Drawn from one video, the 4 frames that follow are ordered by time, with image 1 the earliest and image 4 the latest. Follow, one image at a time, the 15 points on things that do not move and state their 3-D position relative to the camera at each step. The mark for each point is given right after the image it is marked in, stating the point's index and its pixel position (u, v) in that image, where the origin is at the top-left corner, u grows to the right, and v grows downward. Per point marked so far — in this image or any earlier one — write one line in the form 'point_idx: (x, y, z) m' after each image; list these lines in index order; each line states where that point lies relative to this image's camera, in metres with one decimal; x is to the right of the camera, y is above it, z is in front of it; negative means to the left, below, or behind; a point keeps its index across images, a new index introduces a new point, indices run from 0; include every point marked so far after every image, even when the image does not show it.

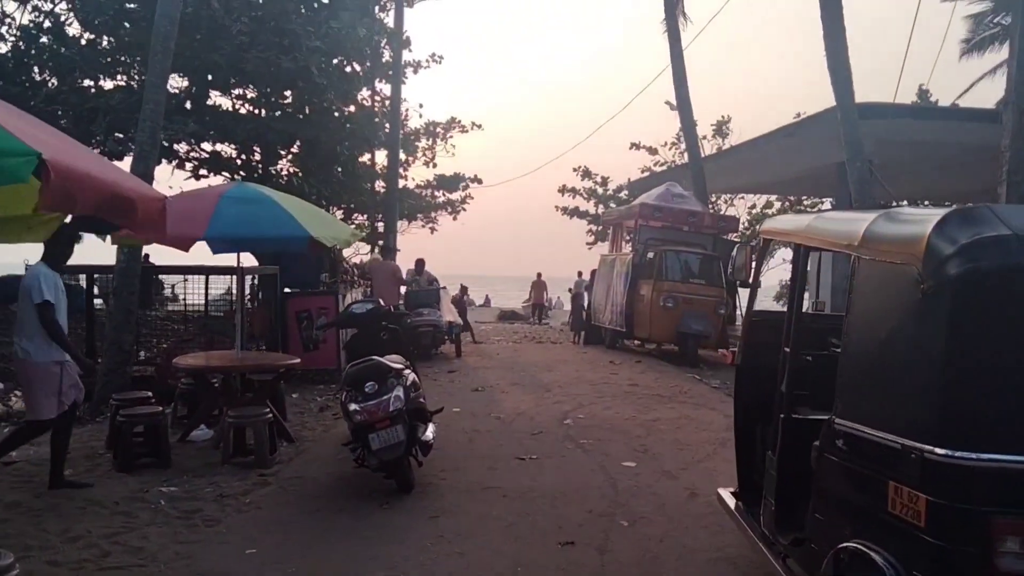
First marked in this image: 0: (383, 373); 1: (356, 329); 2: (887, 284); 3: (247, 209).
0: (-0.6, -0.4, +6.1) m
1: (-0.9, -0.2, +7.4) m
2: (+0.9, 0.0, +2.9) m
3: (-1.7, +0.5, +7.7) m
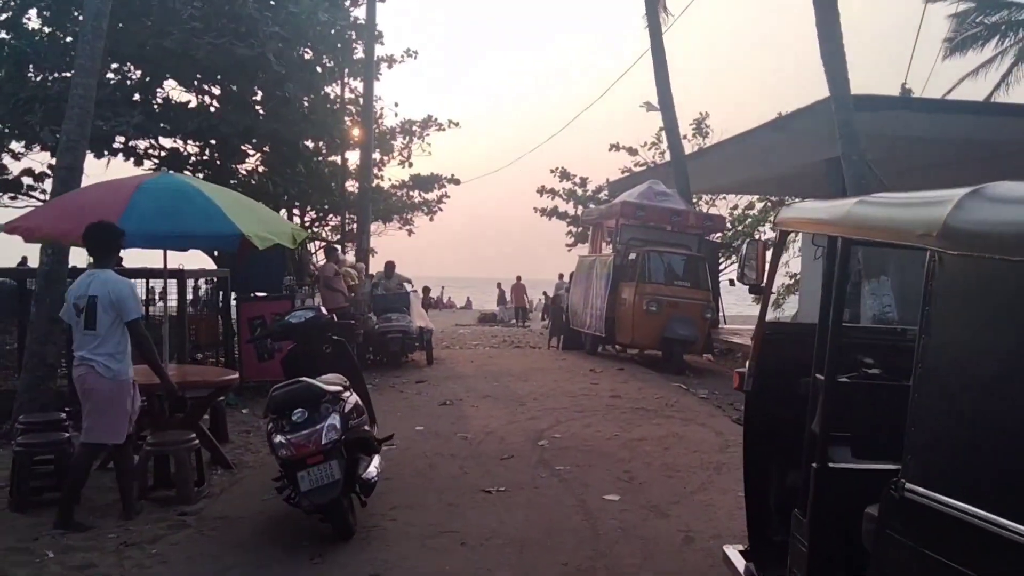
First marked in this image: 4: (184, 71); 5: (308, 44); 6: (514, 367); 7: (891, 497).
0: (-0.8, -0.5, +5.1) m
1: (-1.1, -0.3, +6.4) m
2: (+0.8, 0.0, +2.0) m
3: (-1.9, +0.5, +6.7) m
4: (-3.6, +2.4, +13.7) m
5: (-2.4, +2.8, +14.4) m
6: (0.0, -0.8, +12.7) m
7: (+0.7, -0.4, +2.3) m
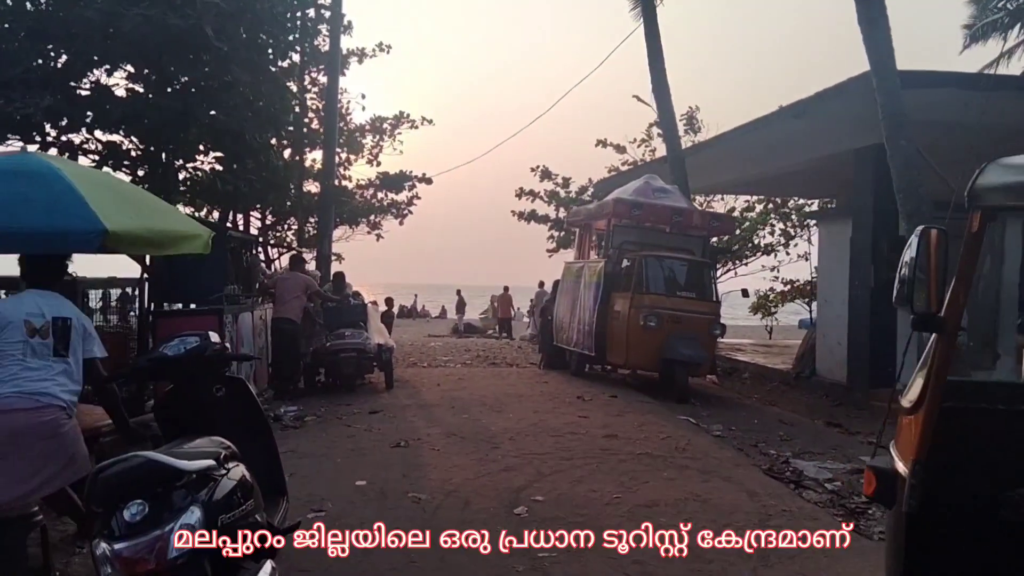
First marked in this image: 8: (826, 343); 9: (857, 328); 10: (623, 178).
0: (-0.9, -0.5, +3.2) m
1: (-1.3, -0.3, +4.5) m
2: (+0.7, 0.0, +0.1) m
3: (-2.0, +0.4, +4.8) m
4: (-3.9, +2.3, +11.7) m
5: (-2.6, +2.7, +12.4) m
6: (-0.2, -0.9, +10.8) m
7: (+0.6, -0.4, +0.4) m
8: (+3.2, -0.6, +12.5) m
9: (+3.2, -0.4, +11.4) m
10: (+1.7, +1.6, +18.2) m
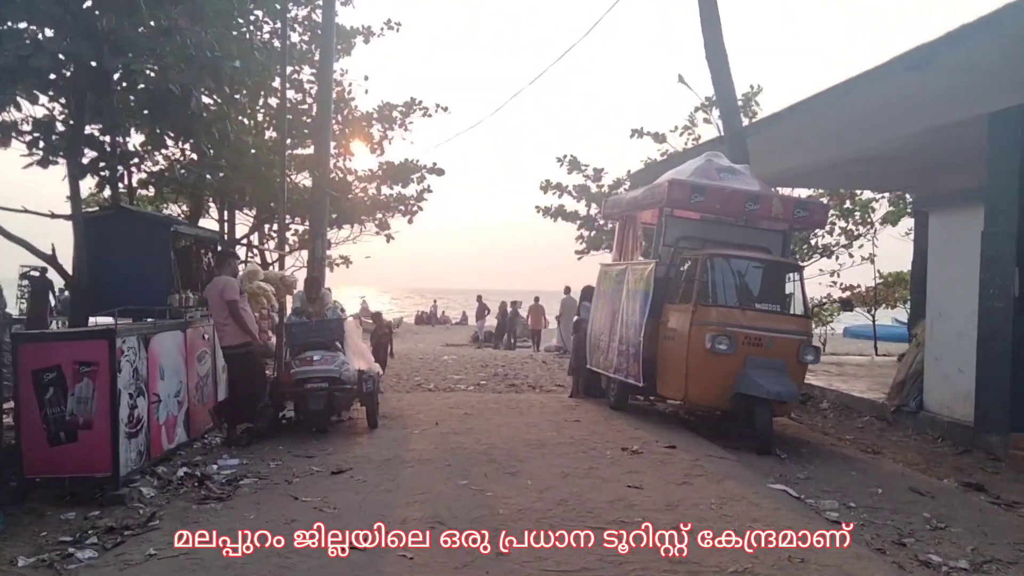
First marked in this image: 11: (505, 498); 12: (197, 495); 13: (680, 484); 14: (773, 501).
0: (-0.9, -0.5, +0.4) m
1: (-1.3, -0.4, +1.8) m
2: (+0.6, -0.1, -2.6) m
3: (-2.0, +0.4, +2.0) m
4: (-3.7, +2.2, +9.1) m
5: (-2.4, +2.7, +9.7) m
6: (-0.1, -1.0, +8.0) m
7: (+0.6, -0.5, -2.4) m
8: (+3.4, -0.6, +9.6) m
9: (+3.4, -0.5, +8.6) m
10: (+2.0, +1.5, +15.5) m
11: (0.0, -1.0, +5.9) m
12: (-1.7, -1.1, +6.5) m
13: (+0.9, -1.0, +6.3) m
14: (+1.3, -1.0, +5.9) m
